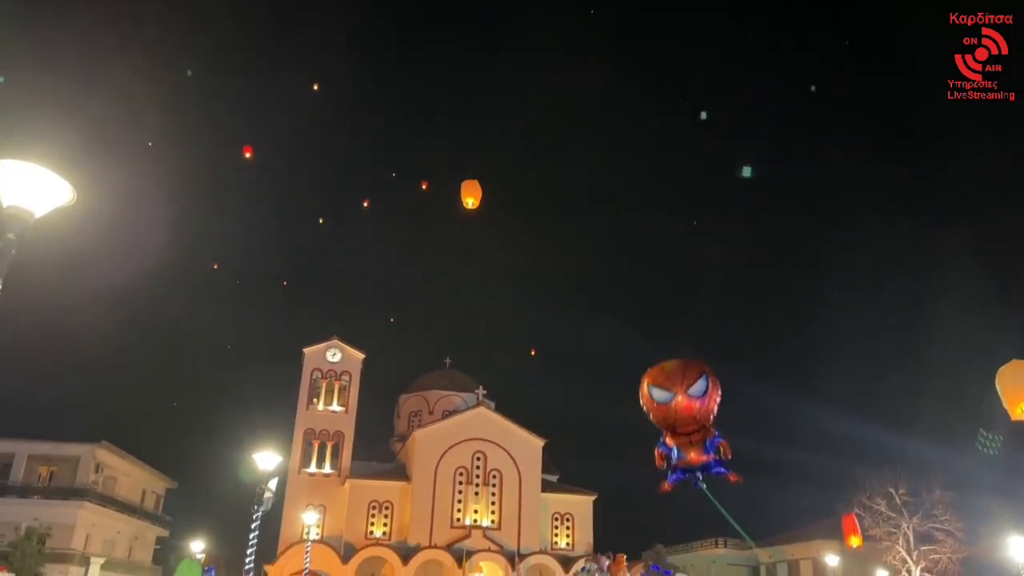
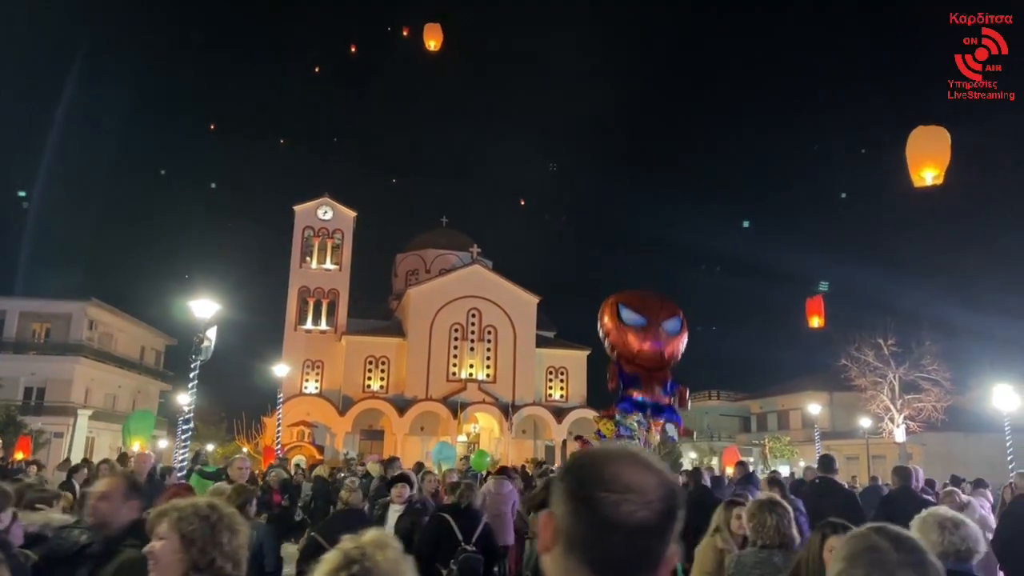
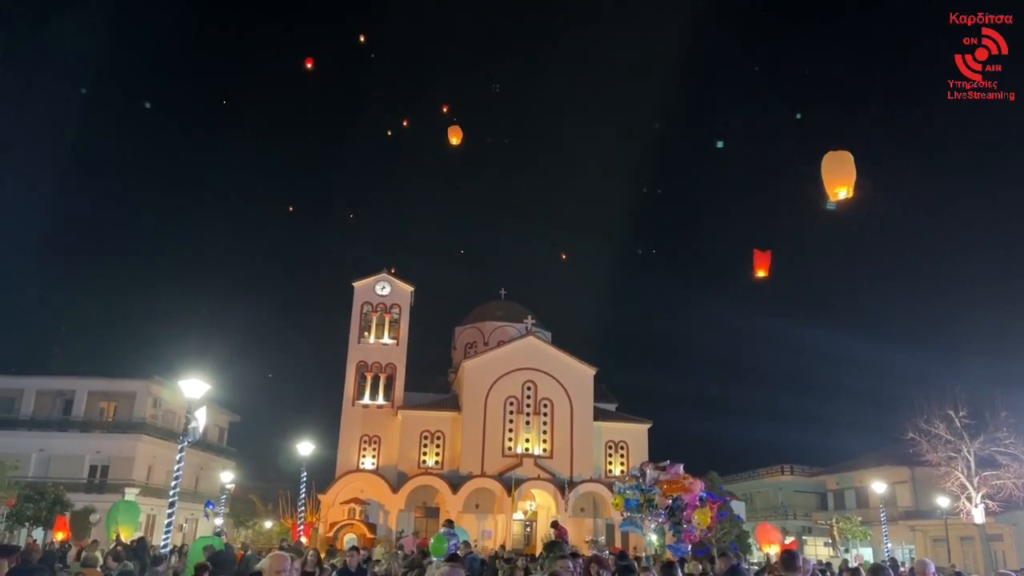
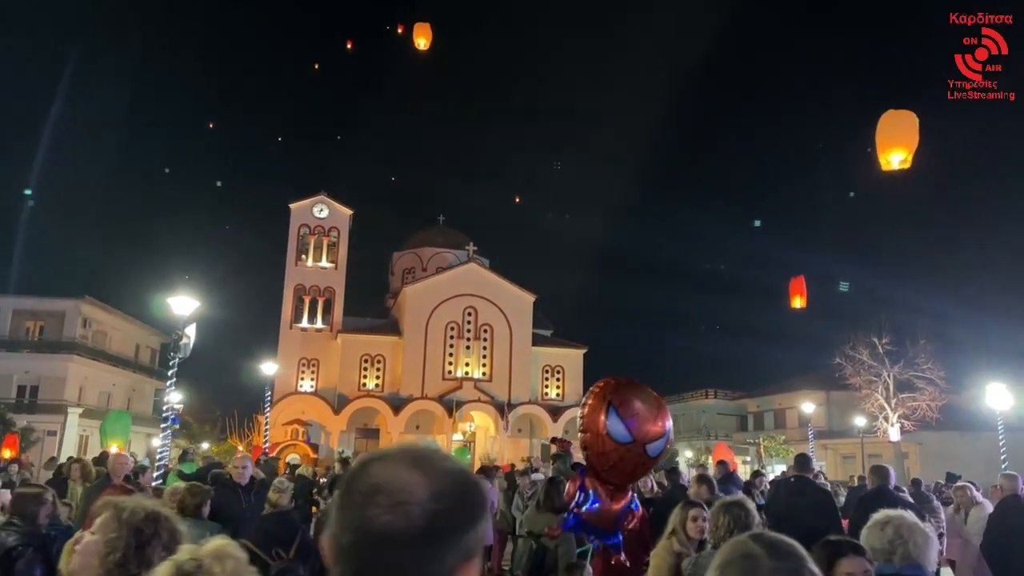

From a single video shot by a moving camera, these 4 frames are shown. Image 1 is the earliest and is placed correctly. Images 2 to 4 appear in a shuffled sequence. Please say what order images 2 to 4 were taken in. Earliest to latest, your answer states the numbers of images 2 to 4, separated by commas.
2, 4, 3
